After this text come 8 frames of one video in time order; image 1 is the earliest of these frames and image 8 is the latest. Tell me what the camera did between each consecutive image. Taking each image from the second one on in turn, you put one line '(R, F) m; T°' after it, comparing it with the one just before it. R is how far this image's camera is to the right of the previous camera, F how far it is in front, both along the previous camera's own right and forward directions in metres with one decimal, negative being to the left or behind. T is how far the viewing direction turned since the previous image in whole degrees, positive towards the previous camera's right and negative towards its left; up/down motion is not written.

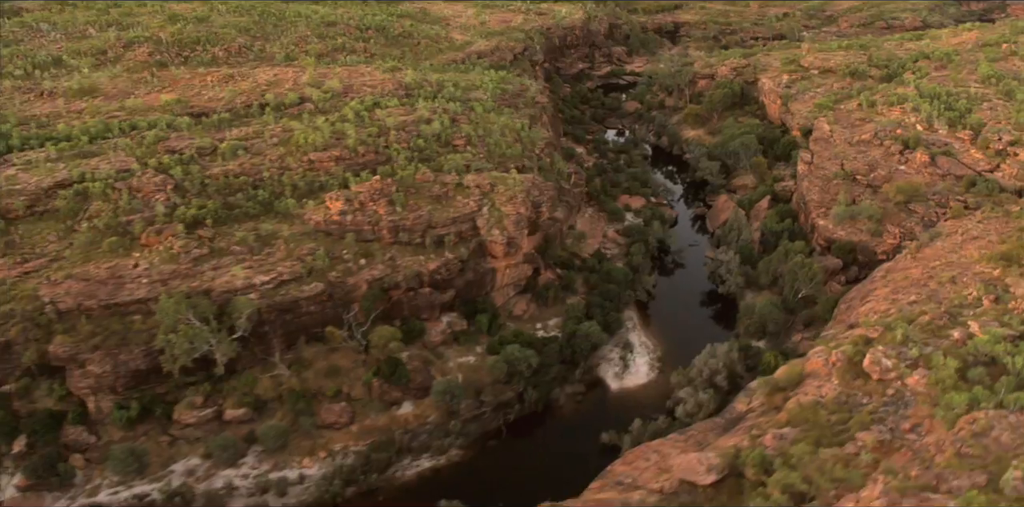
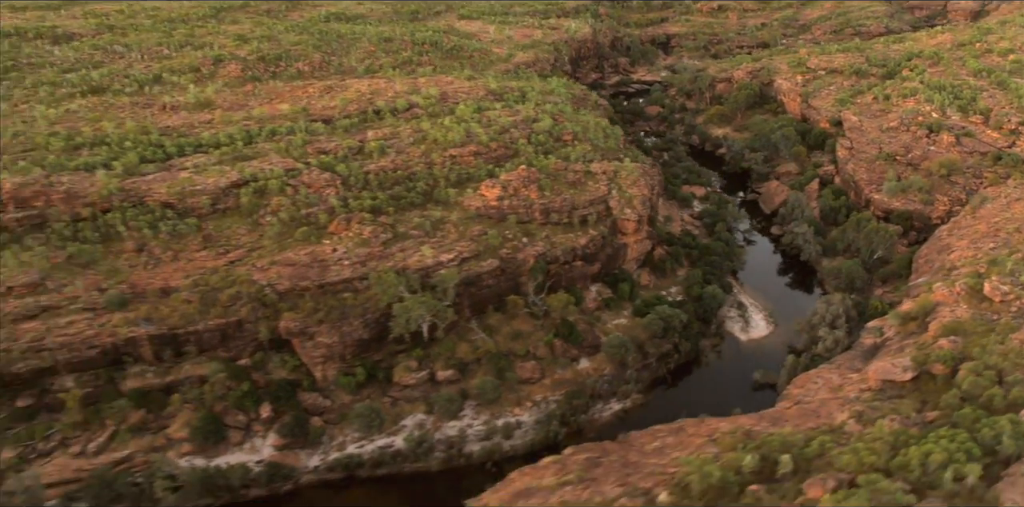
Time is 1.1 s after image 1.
(-6.0, -2.3) m; +5°
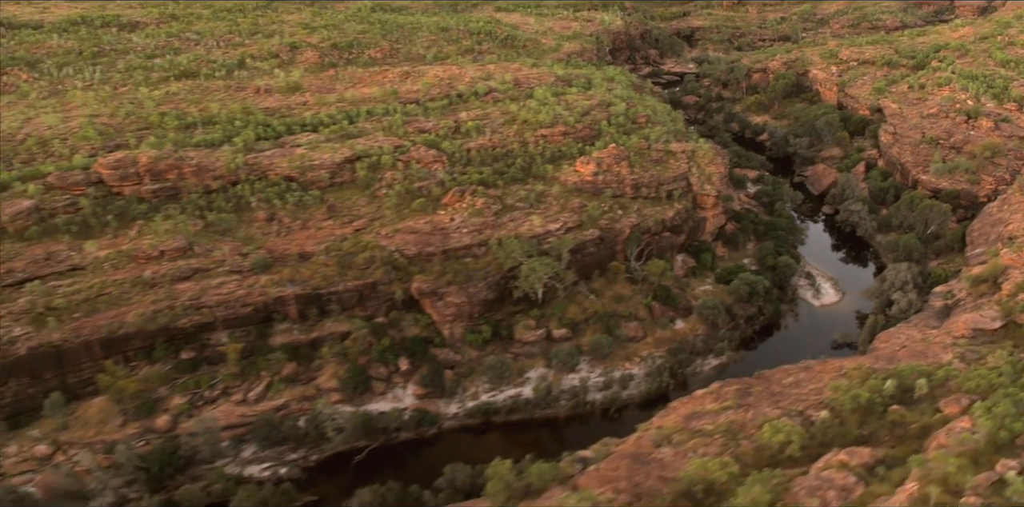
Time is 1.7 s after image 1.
(-3.4, -1.6) m; +1°
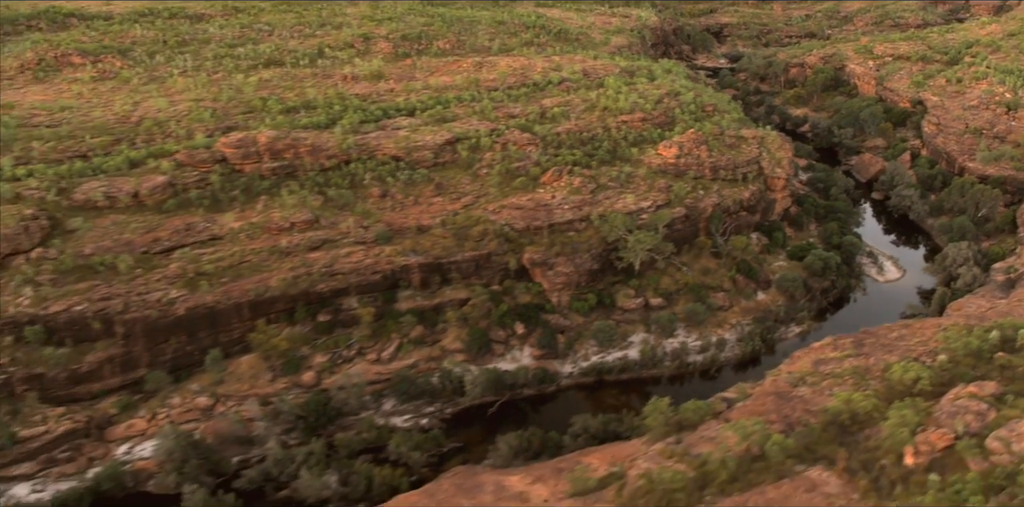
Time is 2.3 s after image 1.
(-3.1, -1.6) m; +1°
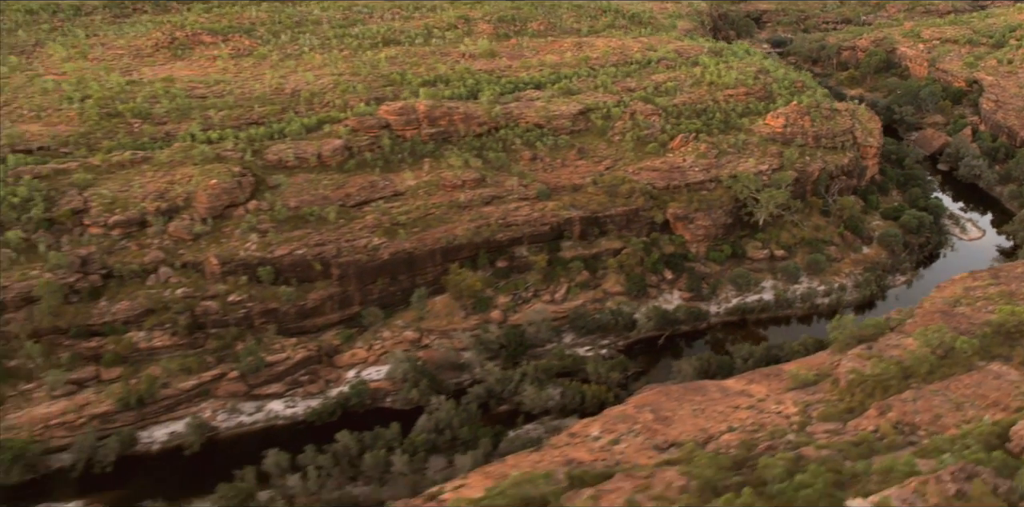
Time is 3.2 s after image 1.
(-5.0, -2.5) m; +1°
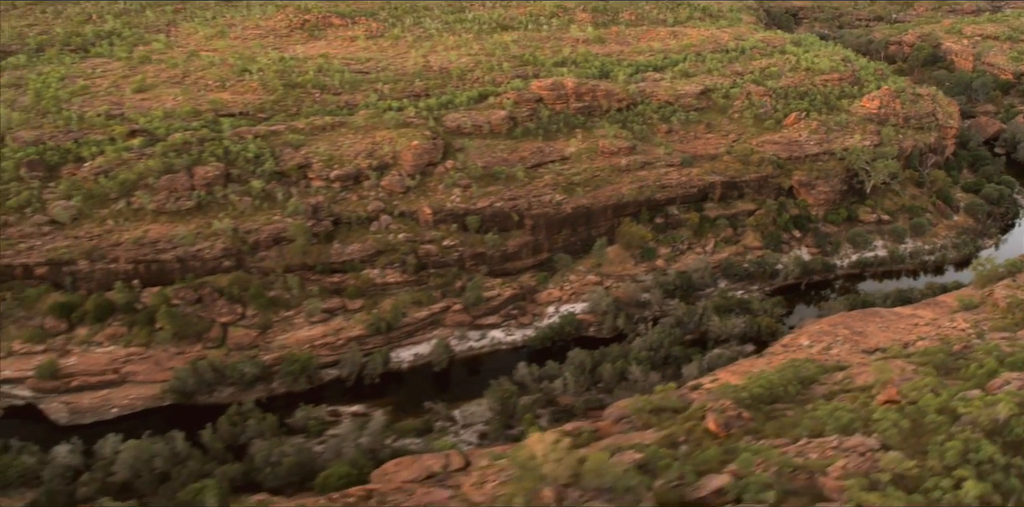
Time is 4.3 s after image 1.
(-6.0, -3.0) m; +2°
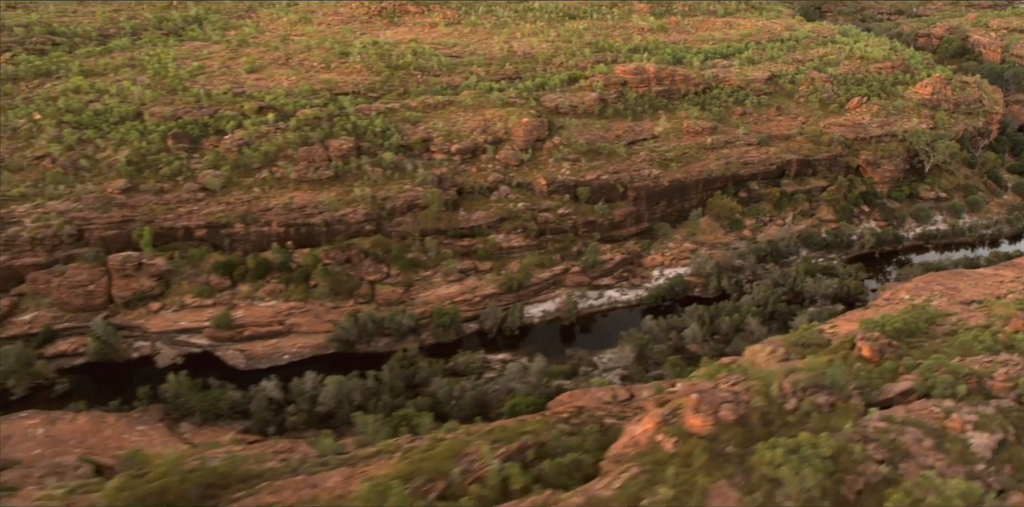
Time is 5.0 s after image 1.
(-4.0, -2.0) m; +1°
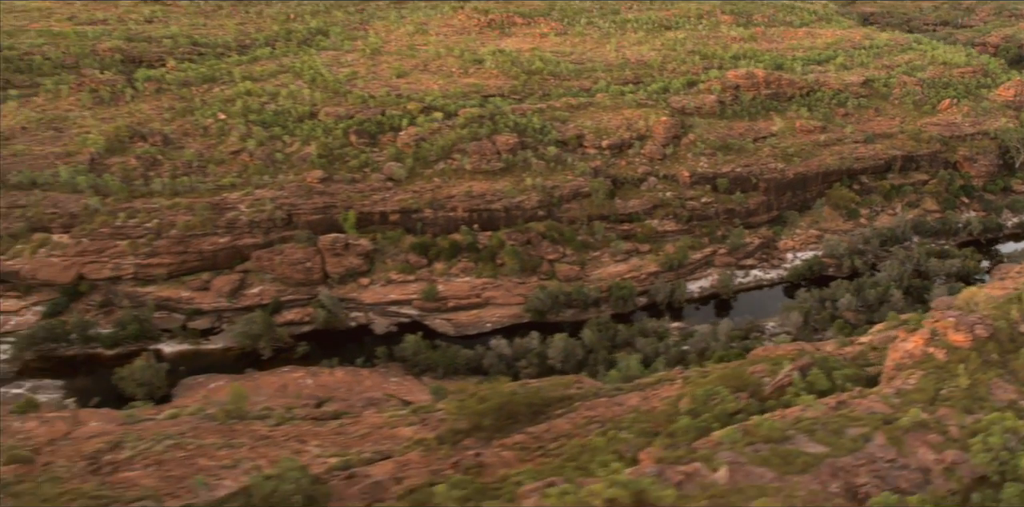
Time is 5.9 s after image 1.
(-5.3, -2.6) m; 0°
